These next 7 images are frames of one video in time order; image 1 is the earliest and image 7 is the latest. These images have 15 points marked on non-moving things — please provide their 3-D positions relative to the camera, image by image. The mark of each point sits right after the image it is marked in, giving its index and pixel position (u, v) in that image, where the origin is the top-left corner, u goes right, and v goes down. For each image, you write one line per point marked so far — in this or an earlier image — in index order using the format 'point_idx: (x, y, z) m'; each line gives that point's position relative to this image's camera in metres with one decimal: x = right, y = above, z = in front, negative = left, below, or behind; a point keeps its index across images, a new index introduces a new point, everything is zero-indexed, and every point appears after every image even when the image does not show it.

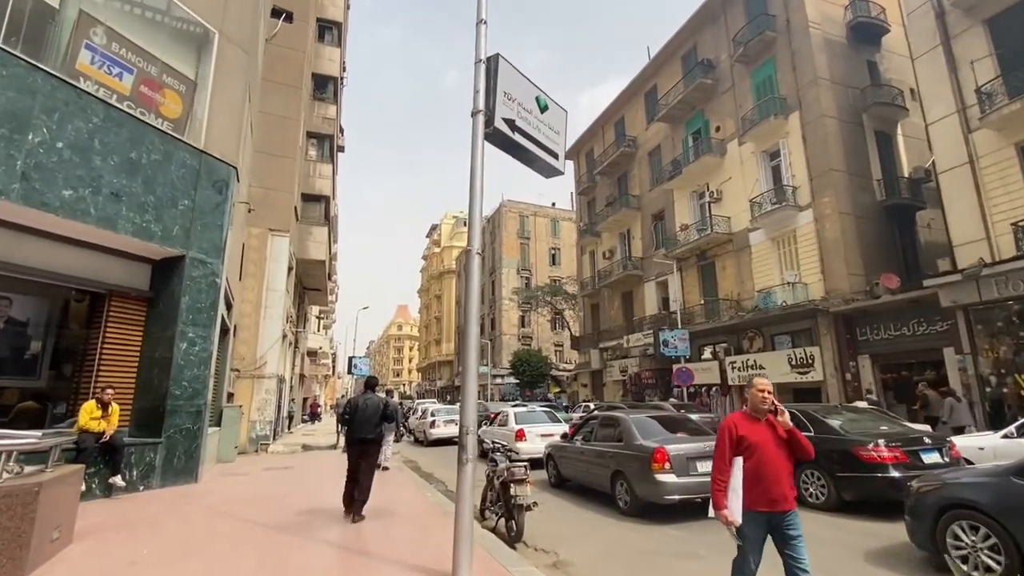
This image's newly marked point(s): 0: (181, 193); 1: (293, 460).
0: (-5.3, +1.5, +8.6) m
1: (-5.3, -4.2, +12.9) m
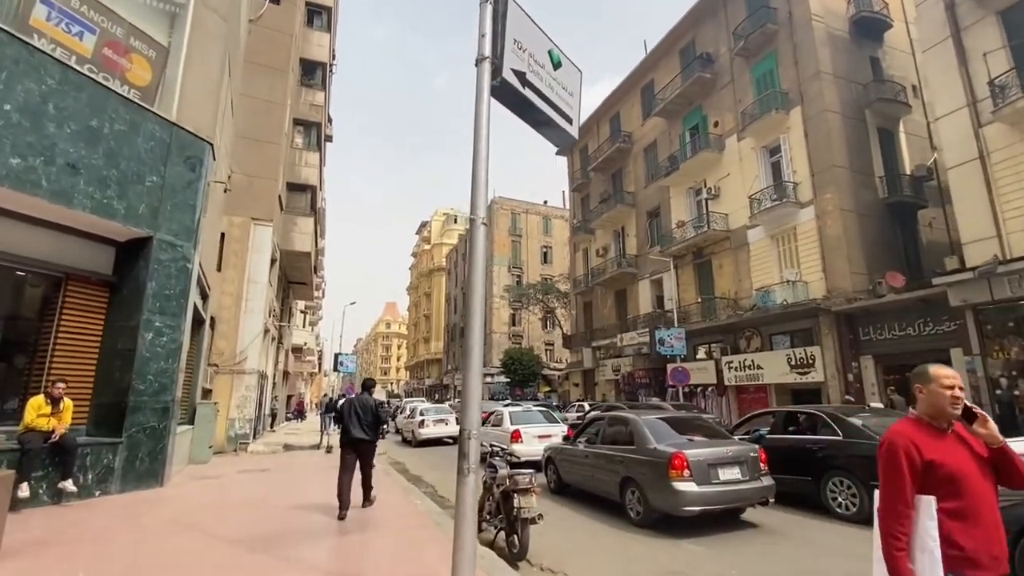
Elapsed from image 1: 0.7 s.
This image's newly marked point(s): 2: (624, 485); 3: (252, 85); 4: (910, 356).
0: (-5.3, +1.8, +7.8) m
1: (-5.5, -4.0, +12.2) m
2: (+1.3, -2.3, +6.2) m
3: (-8.9, +6.9, +18.2) m
4: (+11.8, -2.0, +15.8) m
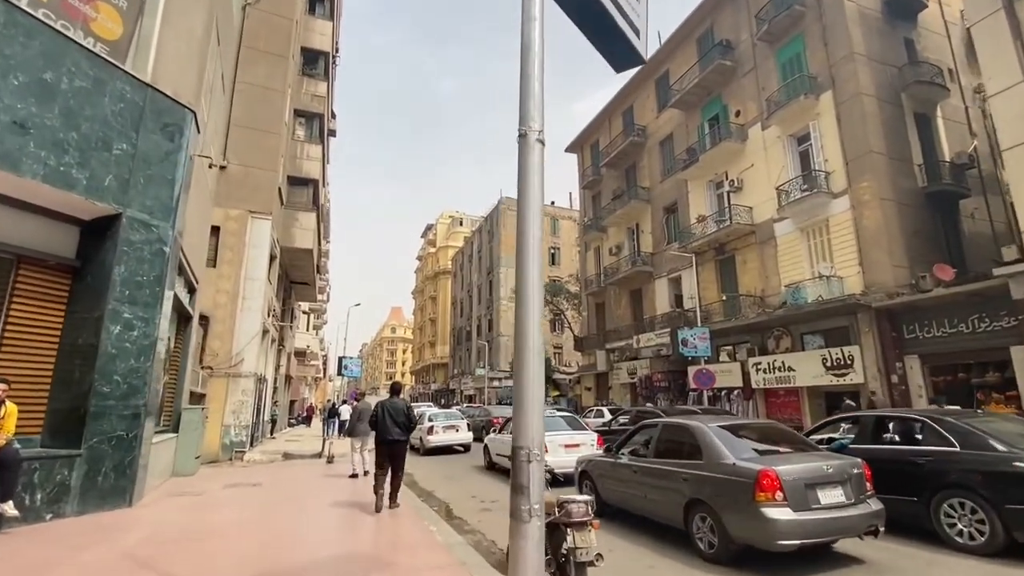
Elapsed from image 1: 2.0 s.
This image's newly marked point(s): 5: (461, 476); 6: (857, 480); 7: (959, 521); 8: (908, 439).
0: (-5.0, +1.9, +6.7) m
1: (-5.1, -3.8, +11.0) m
2: (+1.7, -2.1, +5.0) m
3: (-8.5, +7.0, +17.2) m
4: (+12.3, -1.8, +14.5) m
5: (-1.0, -3.7, +10.4) m
6: (+3.0, -1.7, +4.6) m
7: (+4.3, -2.2, +5.1) m
8: (+4.3, -1.6, +5.9) m
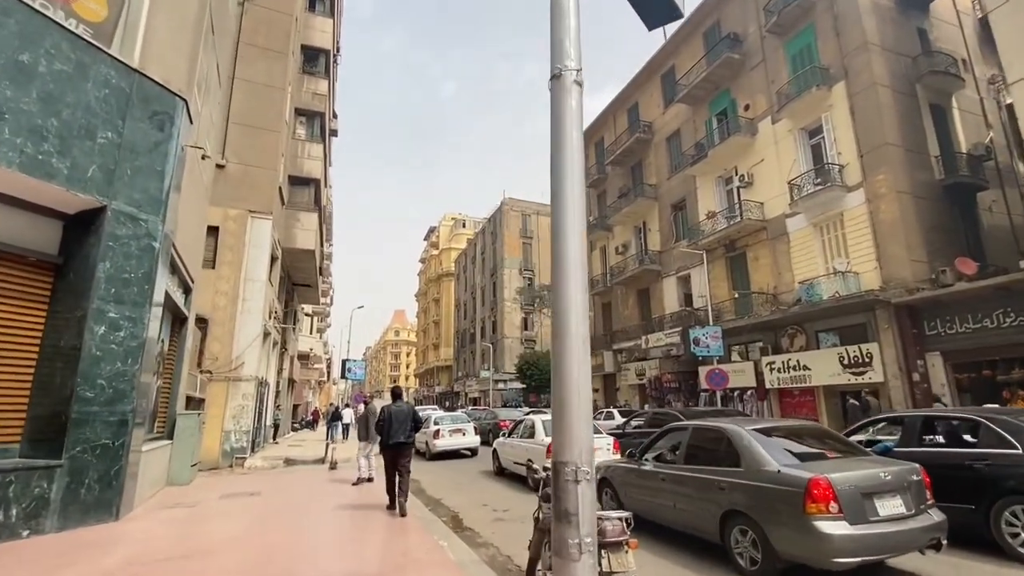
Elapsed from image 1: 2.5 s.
0: (-4.8, +2.0, +6.3) m
1: (-4.9, -3.8, +10.6) m
2: (+1.8, -2.0, +4.5) m
3: (-8.3, +6.9, +16.8) m
4: (+12.5, -1.7, +14.0) m
5: (-0.8, -3.6, +10.0) m
6: (+3.2, -1.6, +4.2) m
7: (+4.4, -2.1, +4.6) m
8: (+4.5, -1.5, +5.4) m
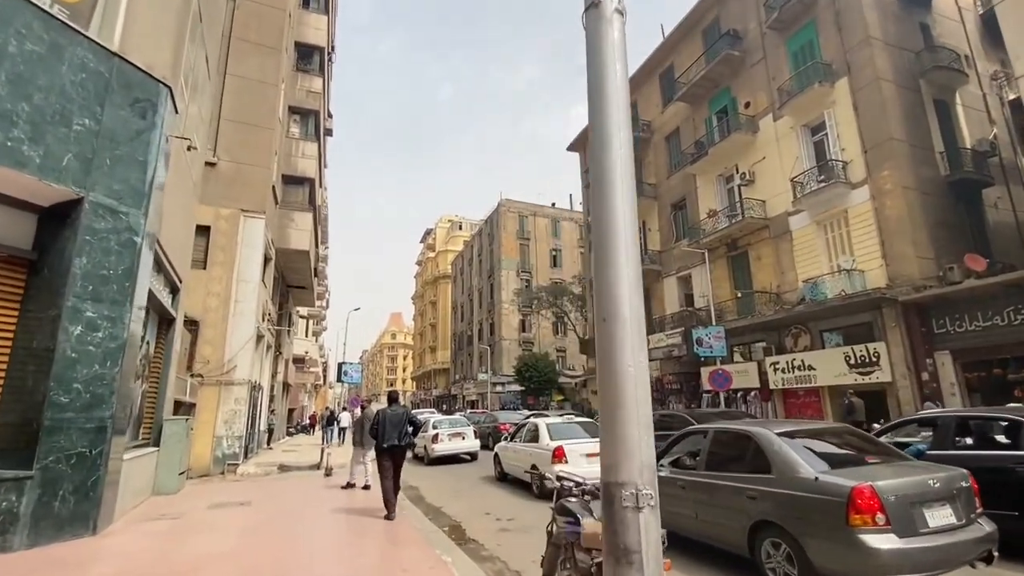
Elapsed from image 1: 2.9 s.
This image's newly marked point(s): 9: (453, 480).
0: (-4.8, +2.0, +5.9) m
1: (-4.8, -3.8, +10.1) m
2: (+1.9, -1.9, +4.2) m
3: (-8.4, +6.9, +16.4) m
4: (+12.5, -1.6, +13.7) m
5: (-0.8, -3.6, +9.6) m
6: (+3.2, -1.5, +3.8) m
7: (+4.5, -2.0, +4.3) m
8: (+4.5, -1.5, +5.0) m
9: (-1.2, -4.0, +11.0) m
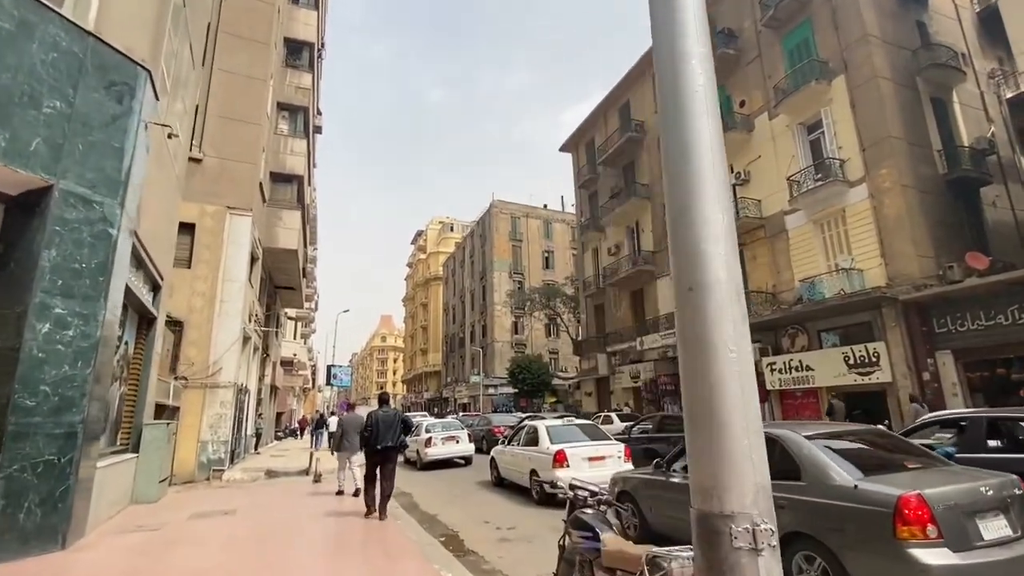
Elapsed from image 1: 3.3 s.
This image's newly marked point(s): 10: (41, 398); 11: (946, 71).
0: (-4.8, +2.0, +5.4) m
1: (-4.8, -3.8, +9.7) m
2: (+2.0, -1.9, +3.8) m
3: (-8.5, +6.9, +16.0) m
4: (+12.4, -1.6, +13.6) m
5: (-0.8, -3.6, +9.2) m
6: (+3.3, -1.4, +3.5) m
7: (+4.6, -2.0, +4.0) m
8: (+4.6, -1.4, +4.7) m
9: (-1.3, -3.9, +10.6) m
10: (-4.5, -1.1, +5.1) m
11: (+14.7, +7.3, +18.1) m
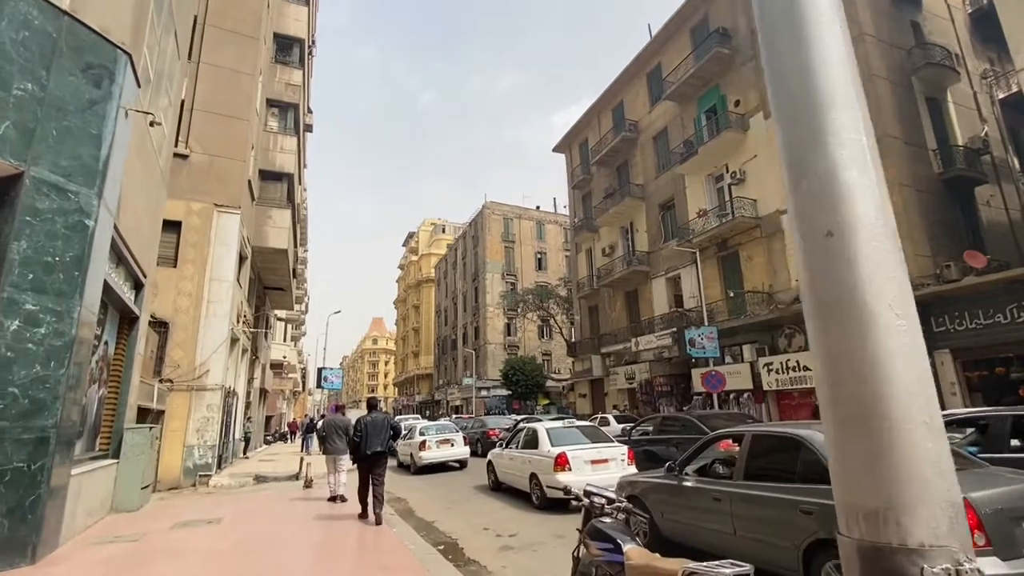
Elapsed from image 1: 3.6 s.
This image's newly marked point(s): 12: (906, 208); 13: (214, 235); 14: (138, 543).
0: (-4.7, +2.1, +5.1) m
1: (-4.9, -3.8, +9.3) m
2: (+2.0, -1.8, +3.6) m
3: (-8.7, +6.9, +15.6) m
4: (+12.3, -1.5, +13.5) m
5: (-0.8, -3.5, +8.9) m
6: (+3.4, -1.3, +3.3) m
7: (+4.6, -1.9, +3.8) m
8: (+4.6, -1.3, +4.5) m
9: (-1.3, -3.9, +10.3) m
10: (-4.5, -1.0, +4.8) m
11: (+14.5, +7.3, +18.1) m
12: (+11.7, +2.4, +15.9) m
13: (-8.0, +1.4, +14.3) m
14: (-4.2, -2.9, +6.1) m
